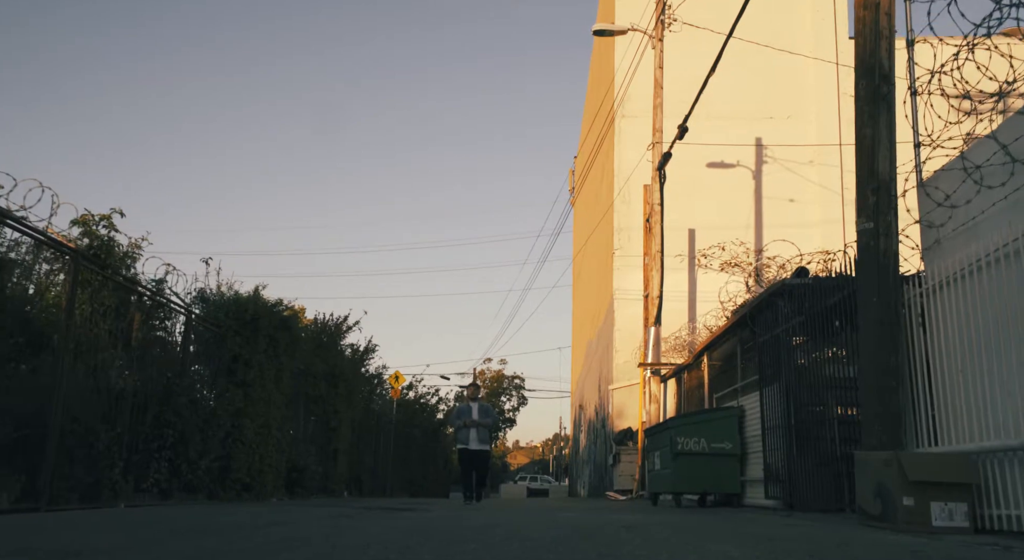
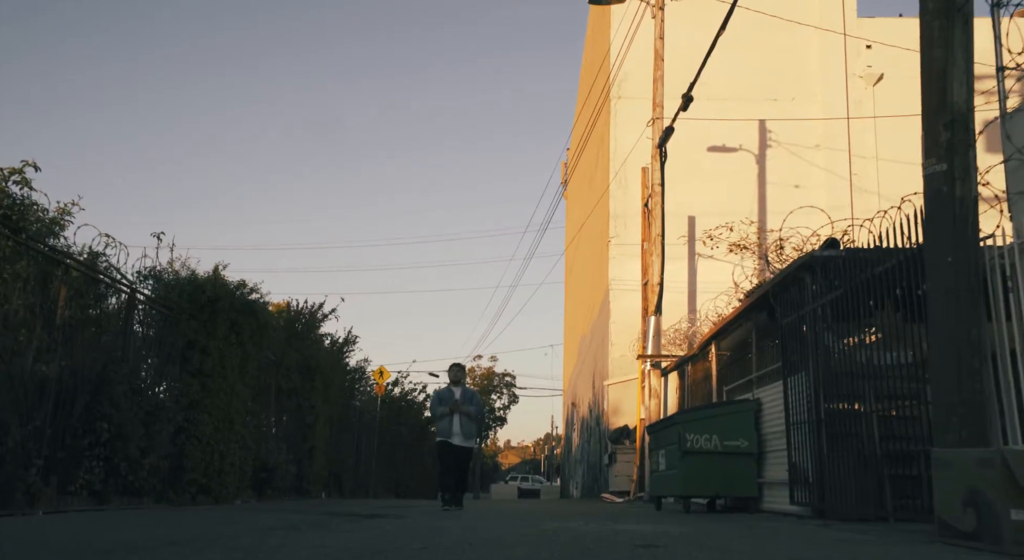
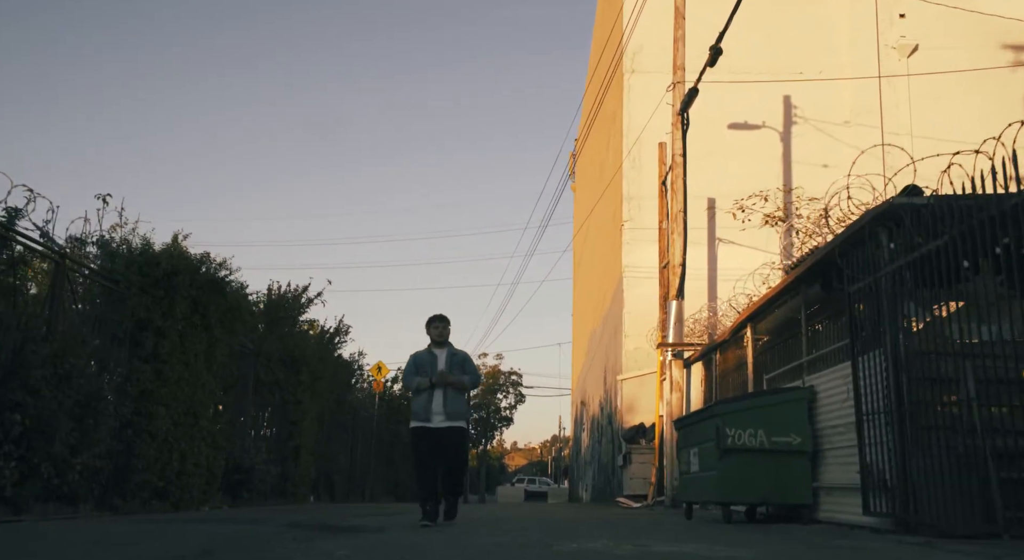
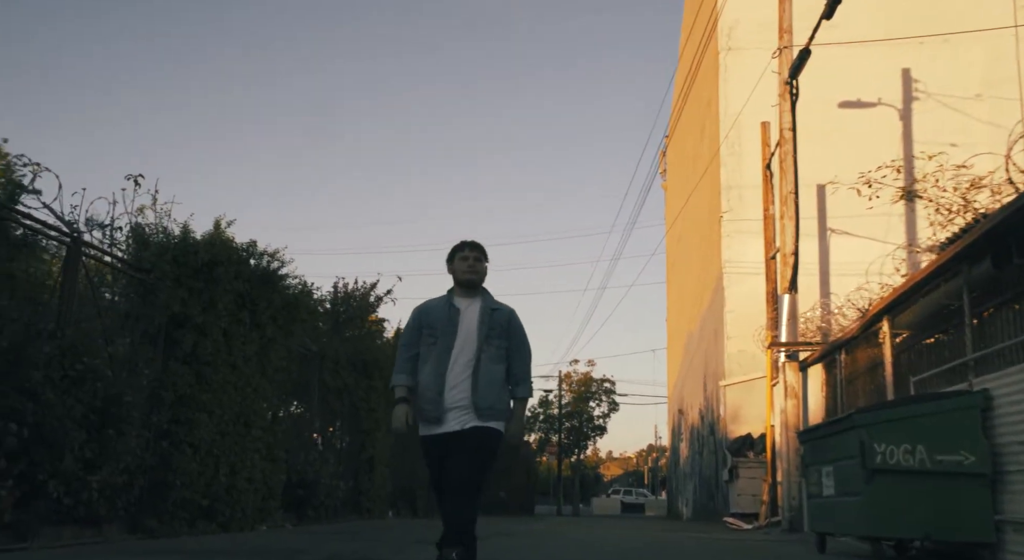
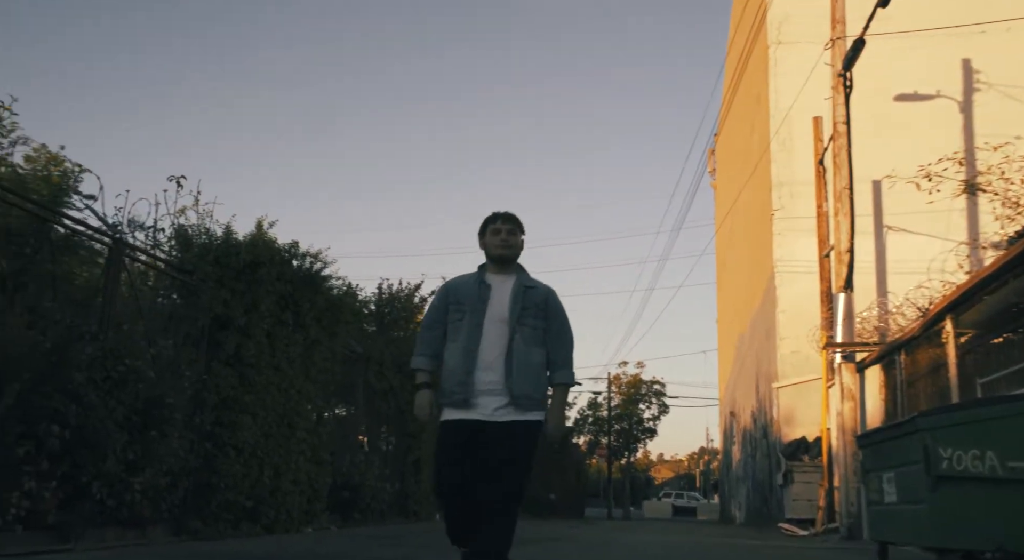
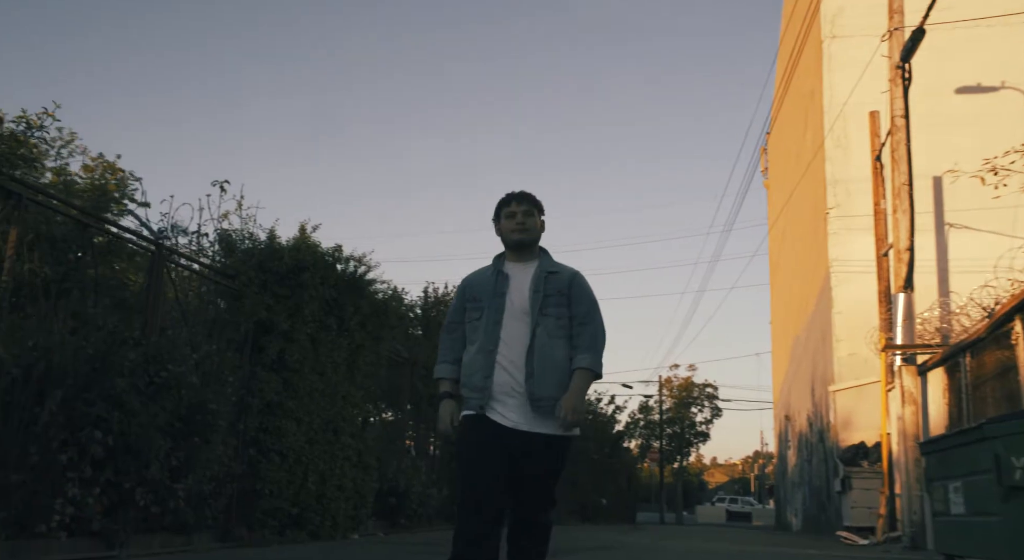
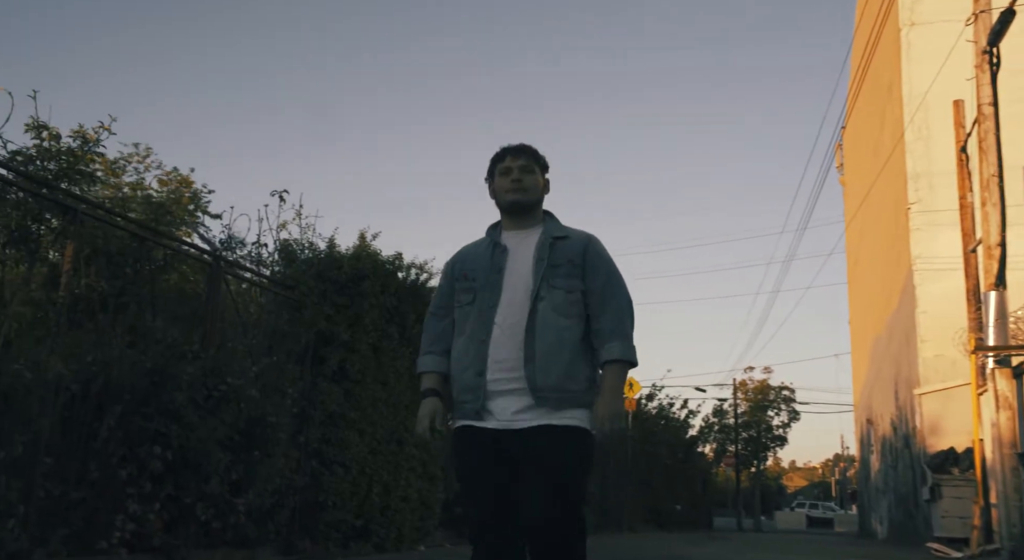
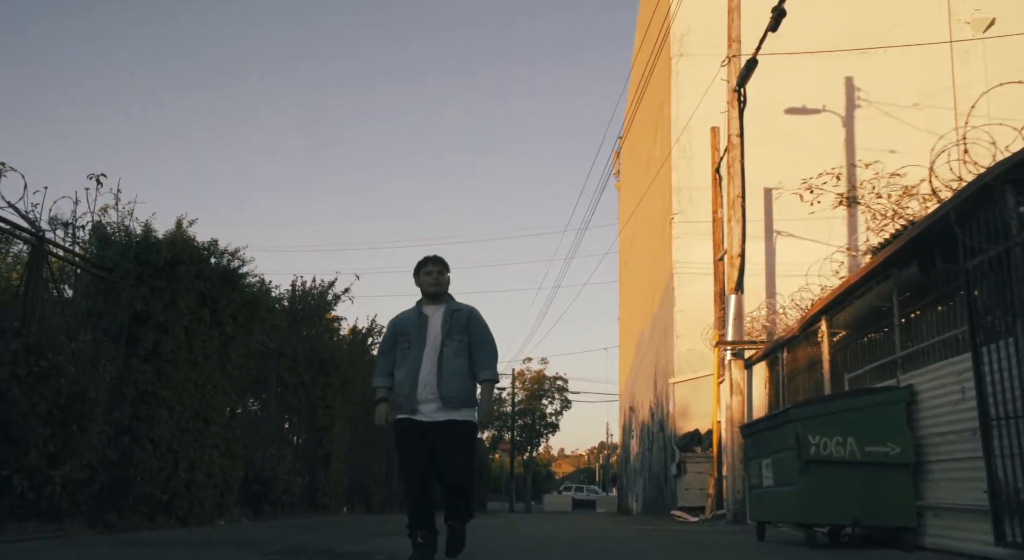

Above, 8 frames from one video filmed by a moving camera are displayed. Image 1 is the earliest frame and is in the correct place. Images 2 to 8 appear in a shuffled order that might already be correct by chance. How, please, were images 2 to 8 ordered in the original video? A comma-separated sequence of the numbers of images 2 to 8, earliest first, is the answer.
2, 3, 8, 4, 5, 6, 7
